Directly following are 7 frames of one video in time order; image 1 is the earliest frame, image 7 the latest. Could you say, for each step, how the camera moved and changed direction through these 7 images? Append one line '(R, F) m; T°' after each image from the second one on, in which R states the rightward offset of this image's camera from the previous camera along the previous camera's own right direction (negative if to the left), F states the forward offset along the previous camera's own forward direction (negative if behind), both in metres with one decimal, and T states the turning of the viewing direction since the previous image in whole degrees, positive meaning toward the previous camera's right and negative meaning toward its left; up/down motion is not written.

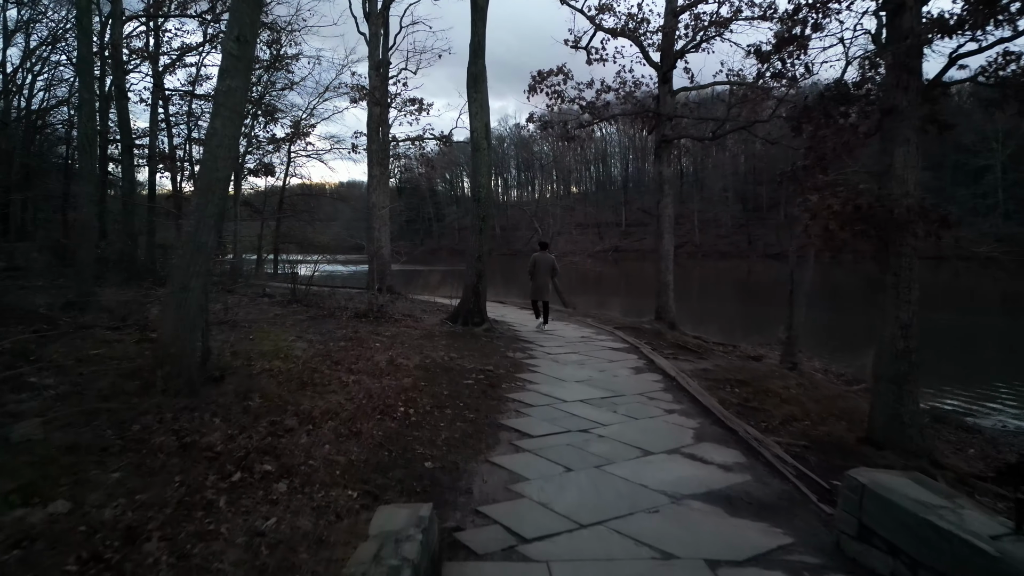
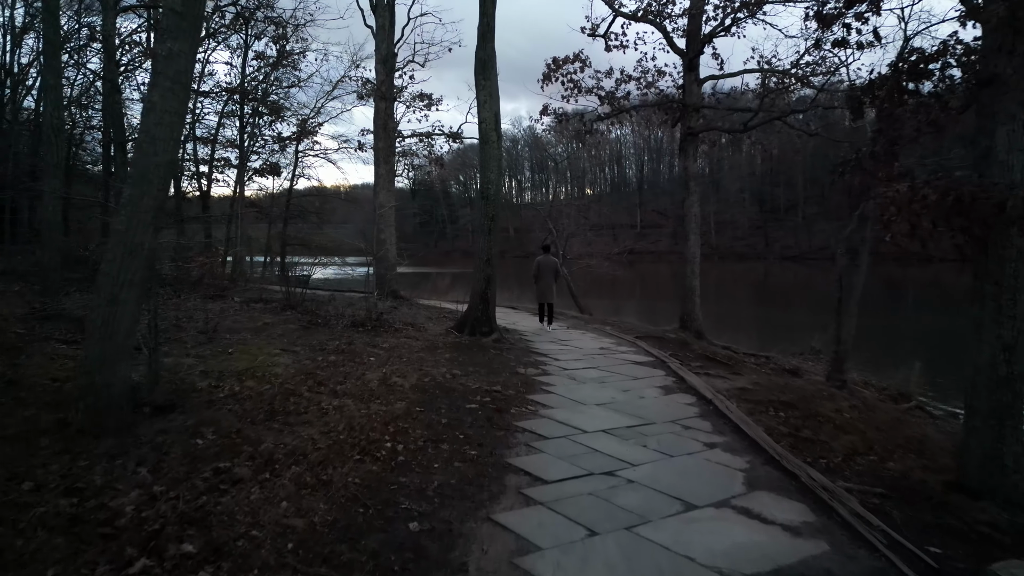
(0.0, +1.1) m; -1°
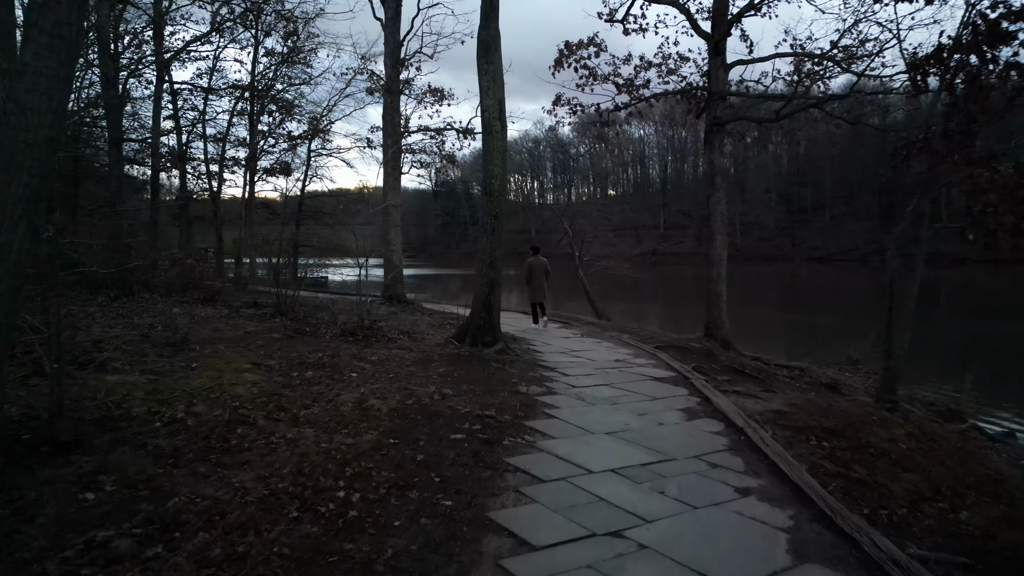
(+0.2, +1.0) m; -2°
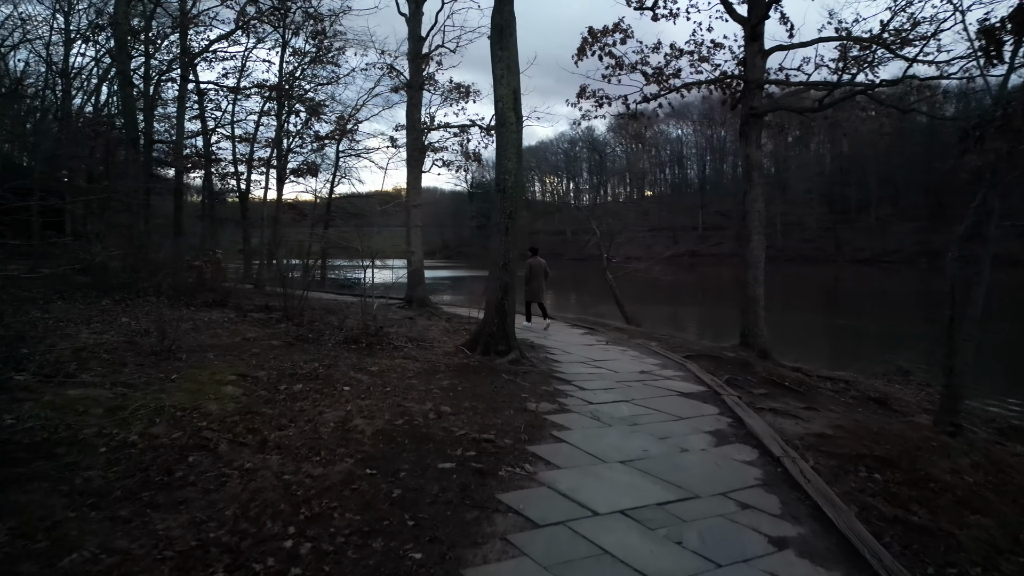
(+0.3, +0.7) m; -3°
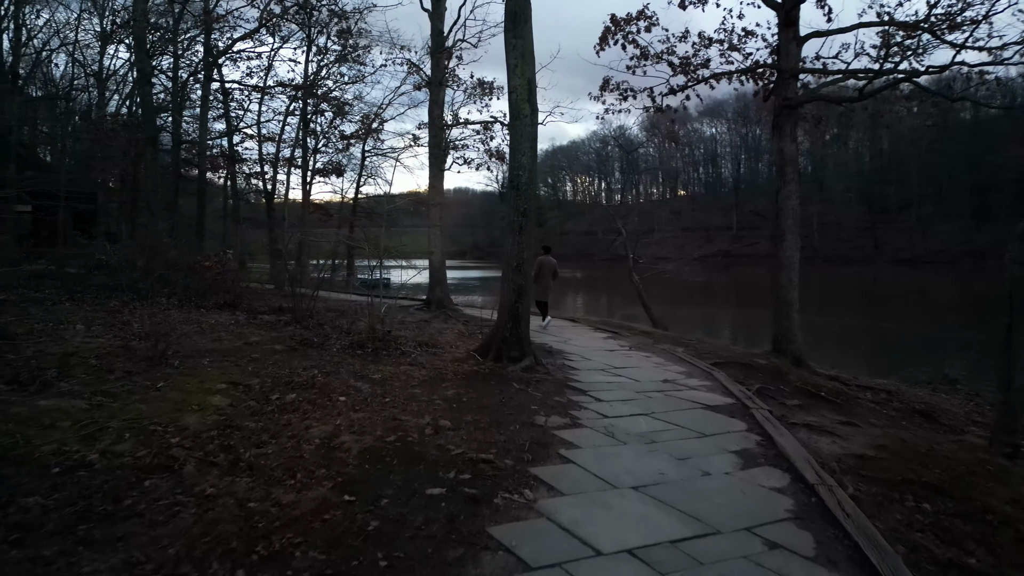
(+0.2, +0.5) m; -2°
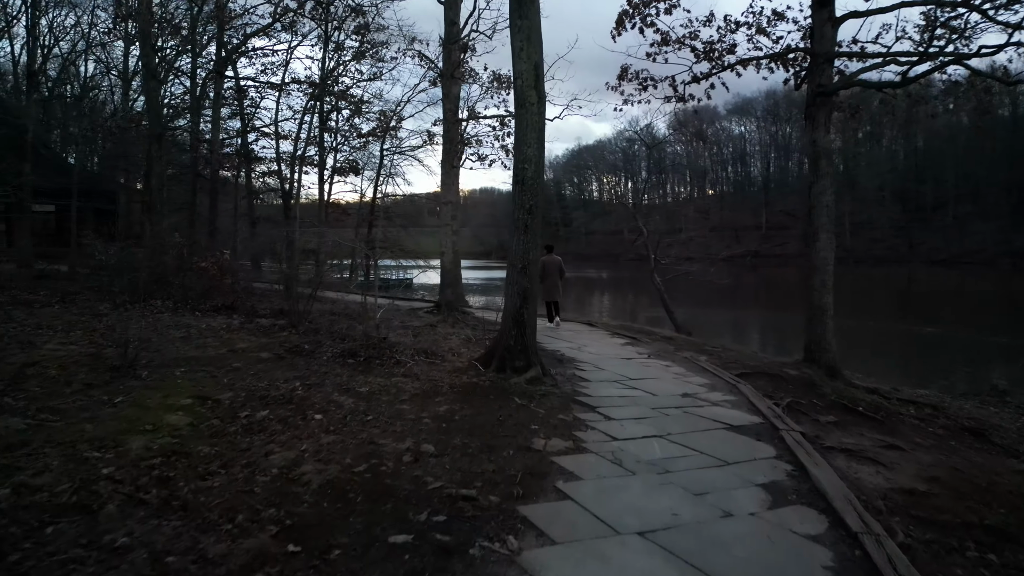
(+0.2, +0.7) m; -2°
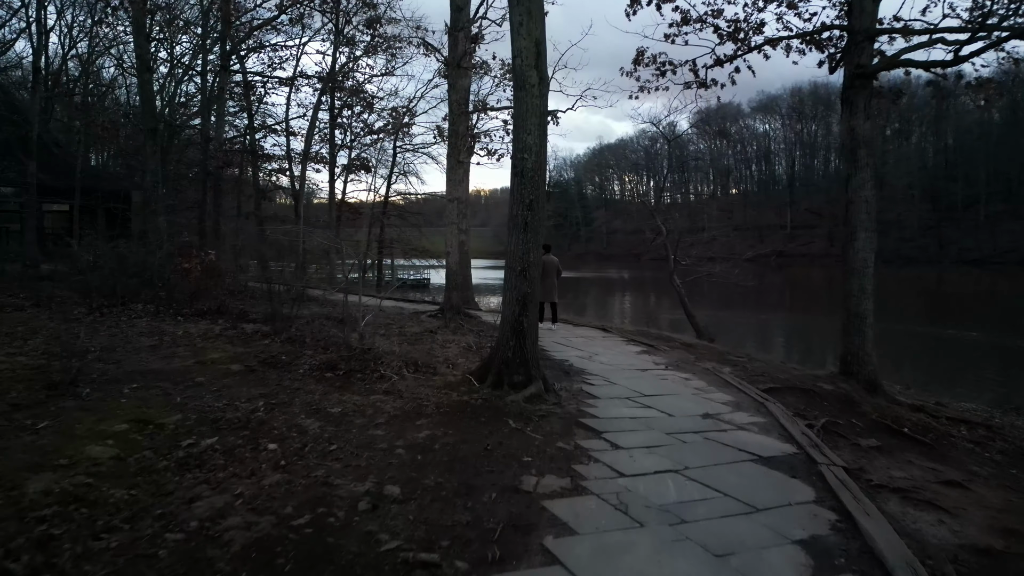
(+0.2, +0.9) m; -2°
